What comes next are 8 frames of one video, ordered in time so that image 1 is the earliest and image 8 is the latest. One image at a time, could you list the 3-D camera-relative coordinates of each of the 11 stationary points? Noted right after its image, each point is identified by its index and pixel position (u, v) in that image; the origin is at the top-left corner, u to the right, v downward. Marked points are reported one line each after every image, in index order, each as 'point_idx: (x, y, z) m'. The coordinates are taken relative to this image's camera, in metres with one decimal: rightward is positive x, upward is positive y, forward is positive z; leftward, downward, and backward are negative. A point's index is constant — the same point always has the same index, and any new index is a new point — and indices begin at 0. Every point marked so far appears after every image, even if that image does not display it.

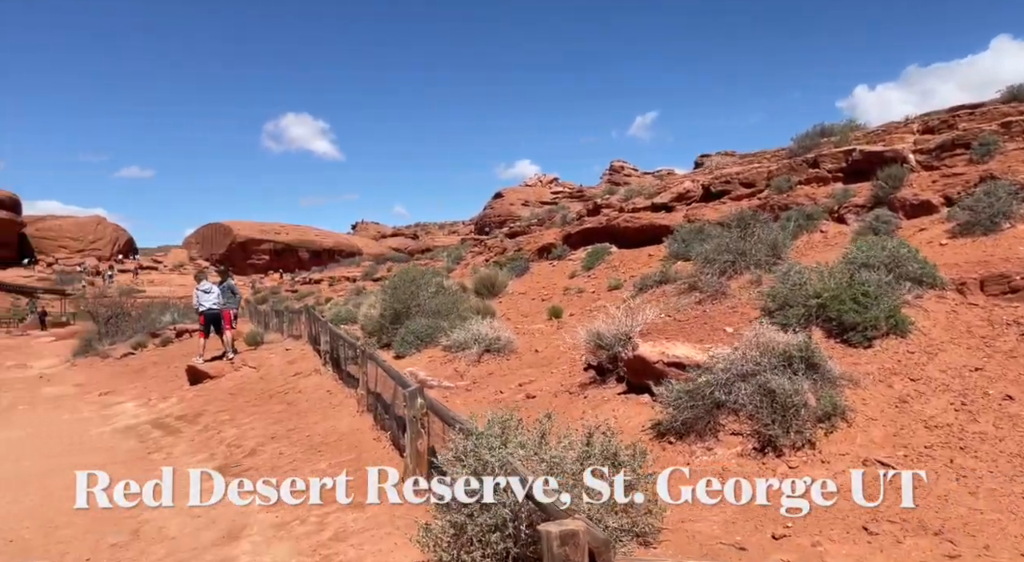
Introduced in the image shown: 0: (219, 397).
0: (-4.3, -1.8, +9.6) m
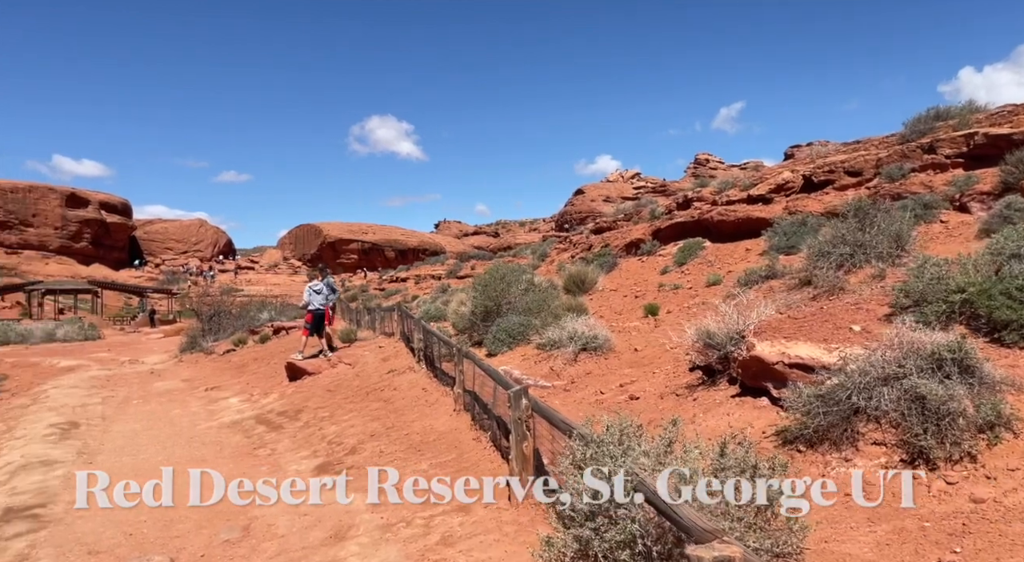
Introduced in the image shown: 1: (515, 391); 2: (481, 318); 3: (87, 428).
0: (-2.9, -1.7, +9.8) m
1: (0.0, -0.8, +4.5) m
2: (-0.5, -0.6, +10.4) m
3: (-6.3, -2.2, +9.5) m
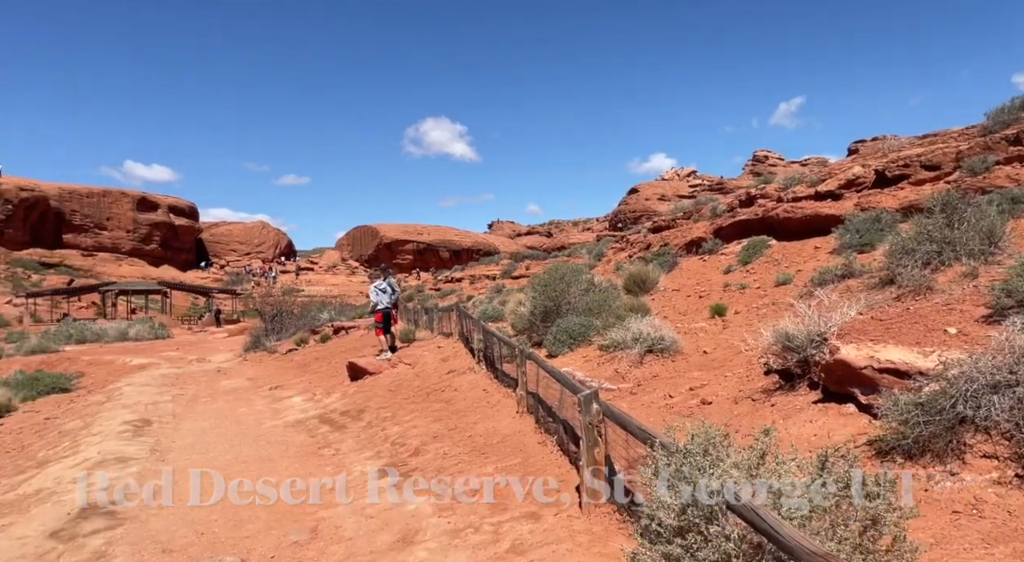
0: (-2.0, -1.7, +9.8) m
1: (+0.5, -0.8, +4.3) m
2: (+0.4, -0.6, +10.2) m
3: (-5.4, -2.2, +9.8) m
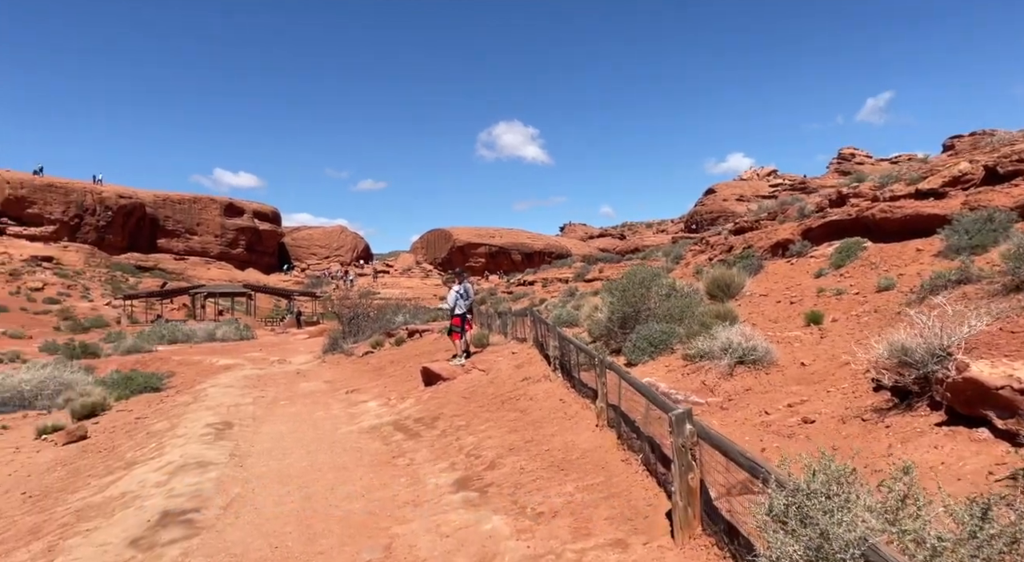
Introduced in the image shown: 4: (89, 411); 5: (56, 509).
0: (-0.9, -1.8, +9.6) m
1: (+1.0, -0.8, +3.9) m
2: (+1.6, -0.7, +9.8) m
3: (-4.2, -2.3, +10.0) m
4: (-10.2, -3.1, +15.4) m
5: (-4.8, -2.4, +6.8) m
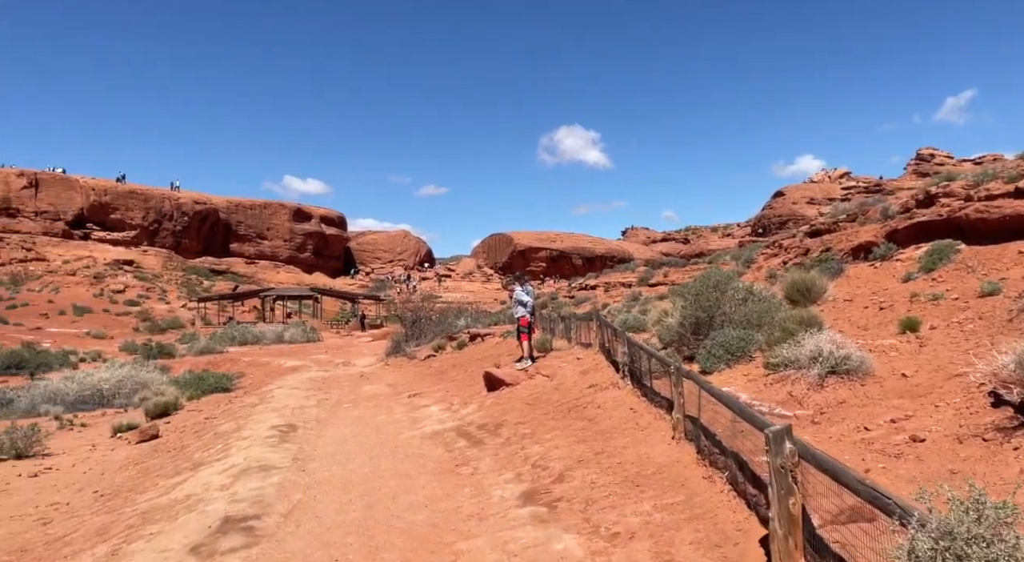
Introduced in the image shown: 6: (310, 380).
0: (+0.1, -1.8, +9.3) m
1: (+1.4, -0.8, +3.5) m
2: (+2.6, -0.7, +9.3) m
3: (-3.2, -2.3, +10.0) m
4: (-8.6, -3.2, +15.9) m
5: (-4.1, -2.5, +6.9) m
6: (-5.8, -2.8, +18.4) m
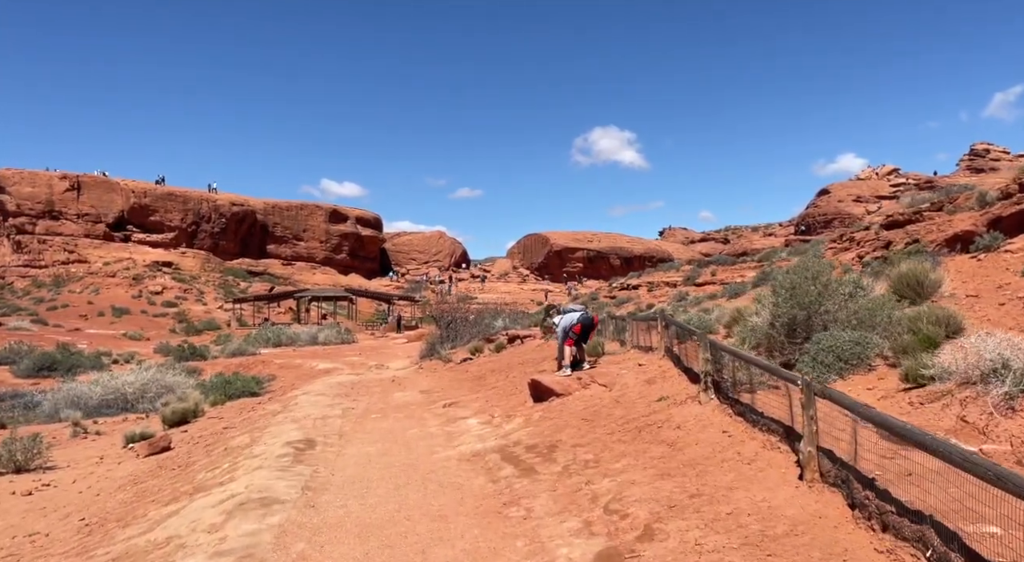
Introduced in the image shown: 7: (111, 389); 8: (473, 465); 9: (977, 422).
0: (+0.7, -1.7, +7.8) m
1: (+1.8, -0.7, +1.9) m
2: (+3.2, -0.6, +7.6) m
3: (-2.5, -2.2, +8.6) m
4: (-7.6, -3.1, +14.8) m
5: (-3.6, -2.4, +5.5) m
6: (-4.6, -2.7, +17.2) m
7: (-12.0, -3.3, +19.3) m
8: (-0.4, -2.0, +7.1) m
9: (+3.2, -1.0, +4.5) m
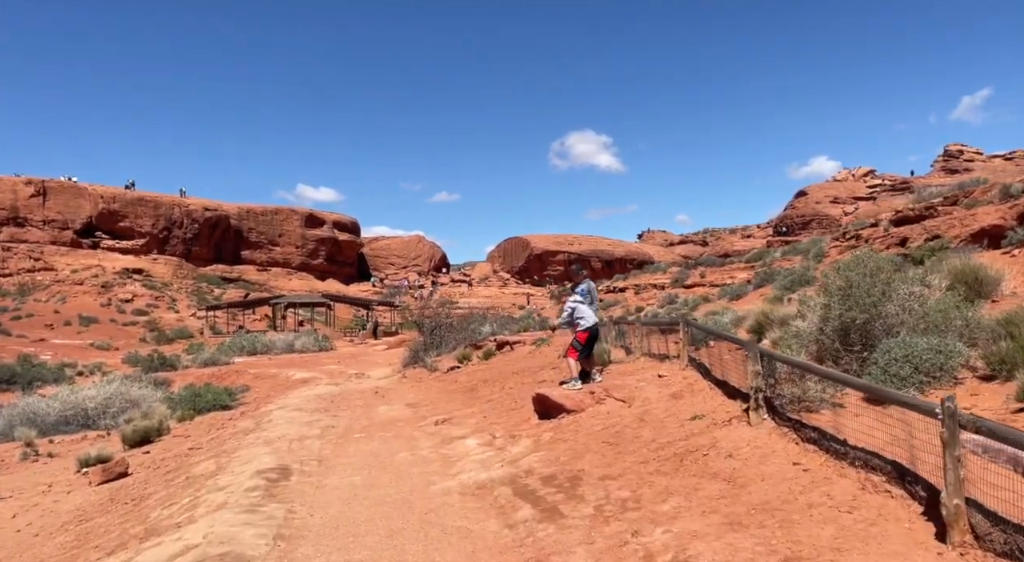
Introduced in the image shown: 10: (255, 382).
0: (+0.8, -1.7, +6.7) m
1: (+2.1, -0.7, +0.8) m
2: (+3.3, -0.6, +6.6) m
3: (-2.5, -2.3, +7.4) m
4: (-7.7, -3.2, +13.4) m
5: (-3.4, -2.4, +4.3) m
6: (-4.8, -2.8, +15.9) m
7: (-12.3, -3.5, +17.8) m
8: (-0.3, -2.0, +5.9) m
9: (+3.4, -0.9, +3.4) m
10: (-8.0, -3.1, +19.8) m
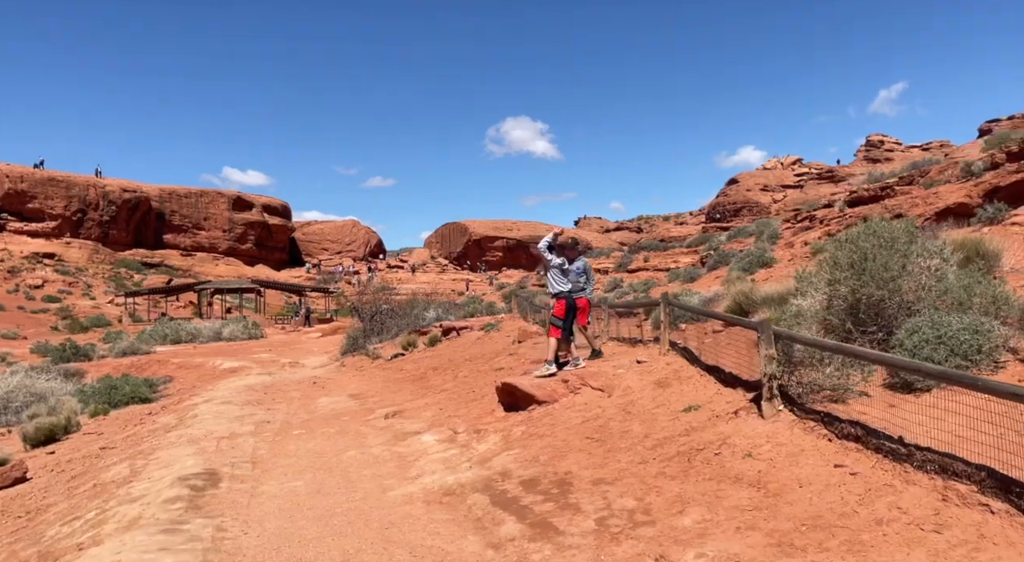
0: (+0.6, -1.5, +5.8) m
1: (+2.4, -0.5, +0.1) m
2: (+3.1, -0.4, +5.9) m
3: (-2.8, -2.0, +6.2) m
4: (-8.6, -2.9, +11.7) m
5: (-3.4, -2.2, +3.0) m
6: (-5.9, -2.4, +14.5) m
7: (-13.5, -3.0, +15.6) m
8: (-0.5, -1.8, +5.0) m
9: (+3.5, -0.8, +2.8) m
10: (-9.5, -2.6, +18.1) m
